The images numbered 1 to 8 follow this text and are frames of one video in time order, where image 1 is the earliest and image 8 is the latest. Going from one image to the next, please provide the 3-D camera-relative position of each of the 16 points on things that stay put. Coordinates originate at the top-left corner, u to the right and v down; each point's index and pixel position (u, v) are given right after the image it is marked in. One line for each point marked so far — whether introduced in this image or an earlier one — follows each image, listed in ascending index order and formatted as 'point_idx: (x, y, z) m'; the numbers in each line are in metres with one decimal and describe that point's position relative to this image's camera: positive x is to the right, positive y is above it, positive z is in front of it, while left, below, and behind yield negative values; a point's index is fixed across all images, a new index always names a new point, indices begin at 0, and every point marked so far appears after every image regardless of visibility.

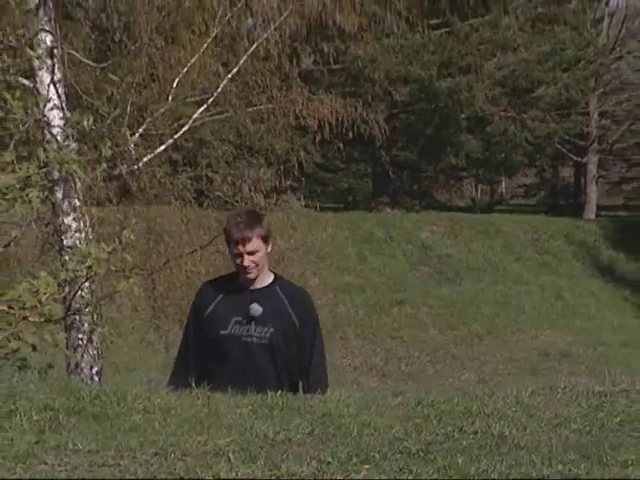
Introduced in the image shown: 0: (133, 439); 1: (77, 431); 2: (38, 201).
0: (-0.8, -0.8, +5.0) m
1: (-1.1, -0.8, +5.1) m
2: (-1.2, +0.2, +5.1) m
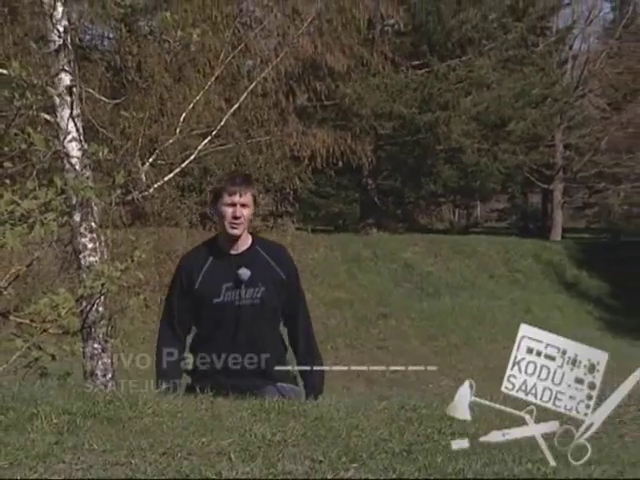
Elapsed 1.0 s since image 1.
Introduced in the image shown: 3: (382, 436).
0: (-0.8, -0.9, +5.6) m
1: (-1.1, -0.9, +5.7) m
2: (-1.3, +0.1, +5.7) m
3: (+0.3, -0.9, +5.6) m
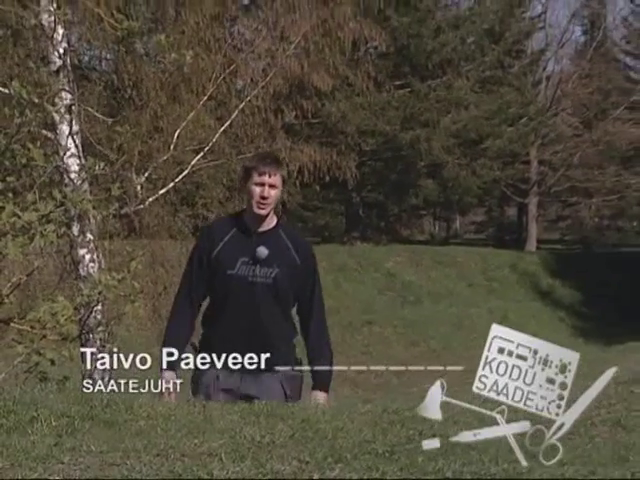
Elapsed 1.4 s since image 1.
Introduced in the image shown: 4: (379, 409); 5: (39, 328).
0: (-0.9, -1.0, +5.8) m
1: (-1.2, -1.0, +6.0) m
2: (-1.3, 0.0, +6.0) m
3: (+0.2, -1.0, +5.9) m
4: (+0.3, -0.9, +6.6) m
5: (-1.4, -0.4, +5.8) m
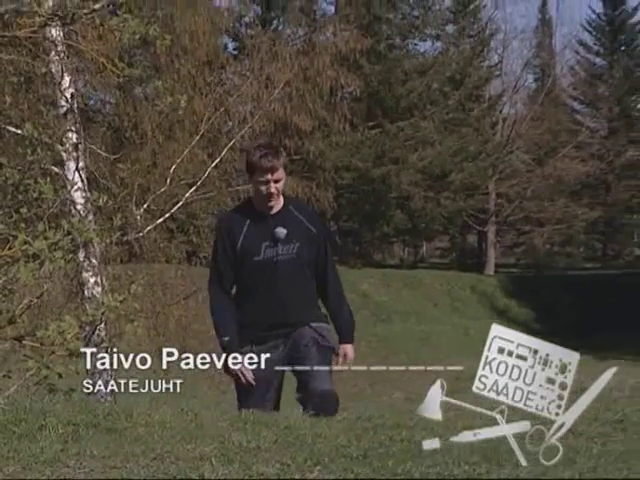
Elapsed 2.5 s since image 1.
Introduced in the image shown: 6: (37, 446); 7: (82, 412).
0: (-1.0, -1.1, +6.5) m
1: (-1.3, -1.1, +6.6) m
2: (-1.4, -0.1, +6.6) m
3: (+0.1, -1.1, +6.5) m
4: (+0.2, -1.1, +7.2) m
5: (-1.5, -0.6, +6.4) m
6: (-1.6, -1.1, +6.5) m
7: (-1.4, -1.0, +7.2) m
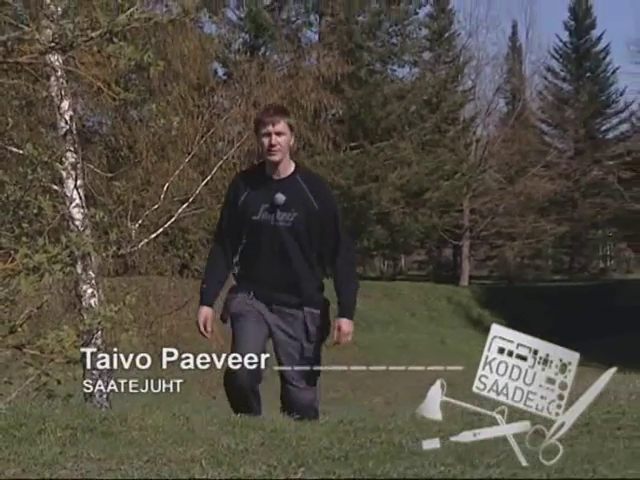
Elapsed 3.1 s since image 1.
0: (-1.1, -1.2, +6.9) m
1: (-1.4, -1.2, +7.0) m
2: (-1.5, -0.2, +7.0) m
3: (0.0, -1.2, +6.9) m
4: (+0.1, -1.2, +7.6) m
5: (-1.6, -0.6, +6.8) m
6: (-1.7, -1.2, +6.9) m
7: (-1.5, -1.1, +7.5) m
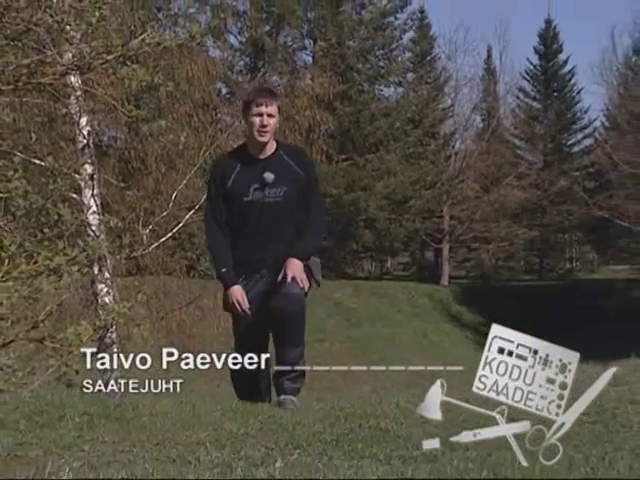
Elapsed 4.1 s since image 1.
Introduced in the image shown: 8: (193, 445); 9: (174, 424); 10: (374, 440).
0: (-1.1, -1.2, +7.6) m
1: (-1.4, -1.2, +7.7) m
2: (-1.6, -0.2, +7.7) m
3: (0.0, -1.2, +7.6) m
4: (+0.1, -1.2, +8.3) m
5: (-1.6, -0.7, +7.5) m
6: (-1.7, -1.2, +7.6) m
7: (-1.6, -1.1, +8.3) m
8: (-0.8, -1.3, +7.3) m
9: (-1.0, -1.2, +7.8) m
10: (+0.3, -1.2, +7.3) m
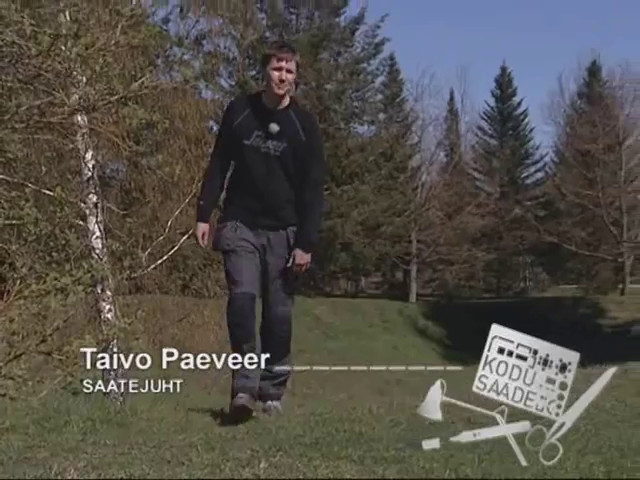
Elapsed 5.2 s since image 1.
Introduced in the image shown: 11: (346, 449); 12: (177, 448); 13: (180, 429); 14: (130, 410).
0: (-1.3, -1.4, +8.4) m
1: (-1.5, -1.4, +8.5) m
2: (-1.7, -0.4, +8.5) m
3: (-0.1, -1.4, +8.5) m
4: (-0.1, -1.4, +9.2) m
5: (-1.7, -0.8, +8.3) m
6: (-1.8, -1.4, +8.4) m
7: (-1.7, -1.3, +9.1) m
8: (-0.9, -1.4, +8.1) m
9: (-1.1, -1.4, +8.6) m
10: (+0.2, -1.4, +8.2) m
11: (+0.2, -1.4, +7.9) m
12: (-1.0, -1.4, +8.2) m
13: (-1.0, -1.4, +8.6) m
14: (-1.5, -1.3, +9.0) m
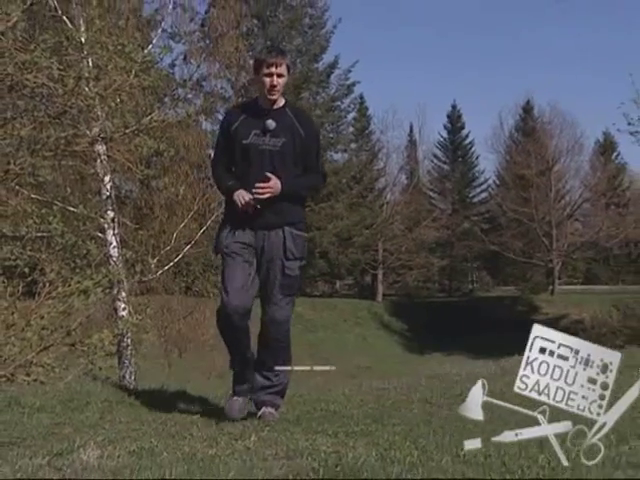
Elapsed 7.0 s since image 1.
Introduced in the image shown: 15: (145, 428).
0: (-1.4, -1.5, +10.0) m
1: (-1.7, -1.5, +10.1) m
2: (-1.9, -0.5, +10.1) m
3: (-0.3, -1.5, +10.1) m
4: (-0.3, -1.4, +10.8) m
5: (-1.9, -0.9, +9.9) m
6: (-2.0, -1.5, +10.0) m
7: (-1.9, -1.4, +10.7) m
8: (-1.1, -1.5, +9.7) m
9: (-1.3, -1.5, +10.2) m
10: (+0.1, -1.5, +9.8) m
11: (0.0, -1.5, +9.5) m
12: (-1.1, -1.5, +9.8) m
13: (-1.2, -1.5, +10.2) m
14: (-1.6, -1.4, +10.6) m
15: (-1.4, -1.5, +9.5) m
